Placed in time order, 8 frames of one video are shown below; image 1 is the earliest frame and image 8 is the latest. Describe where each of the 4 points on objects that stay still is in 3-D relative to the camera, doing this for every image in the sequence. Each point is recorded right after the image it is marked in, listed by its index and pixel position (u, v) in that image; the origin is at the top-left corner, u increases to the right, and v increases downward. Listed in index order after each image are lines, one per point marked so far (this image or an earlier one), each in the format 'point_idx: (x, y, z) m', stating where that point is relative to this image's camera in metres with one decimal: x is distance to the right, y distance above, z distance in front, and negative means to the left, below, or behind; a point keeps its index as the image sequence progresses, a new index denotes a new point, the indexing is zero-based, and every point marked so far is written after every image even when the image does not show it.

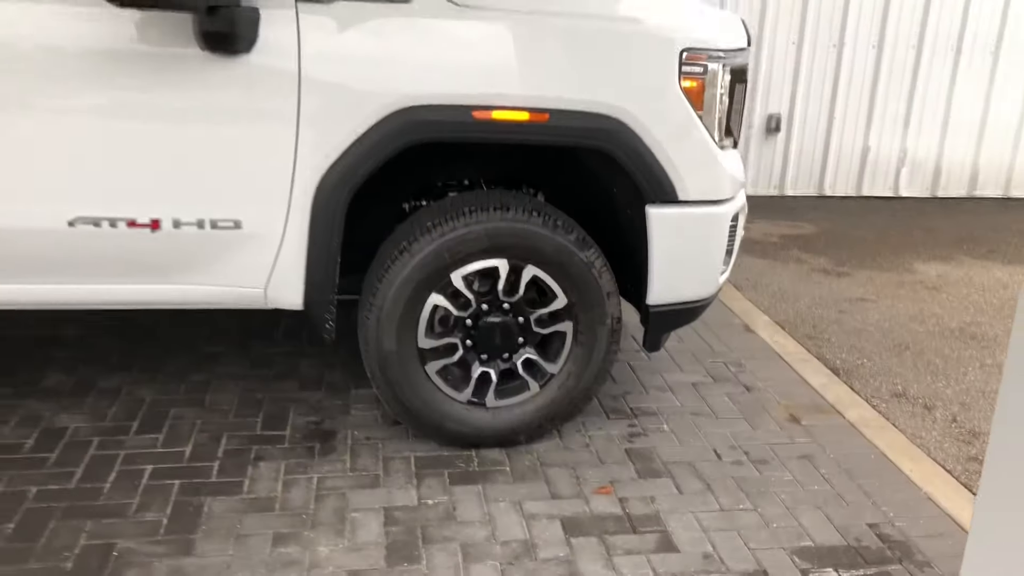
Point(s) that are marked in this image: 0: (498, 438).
0: (0.0, -0.5, +2.9) m
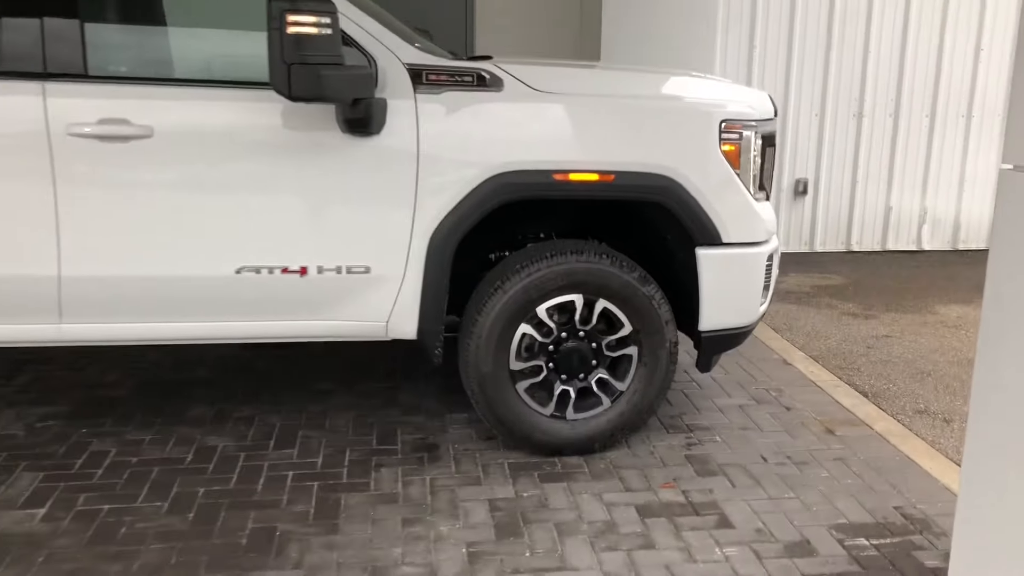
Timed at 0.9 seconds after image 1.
0: (+0.2, -0.6, +3.4) m
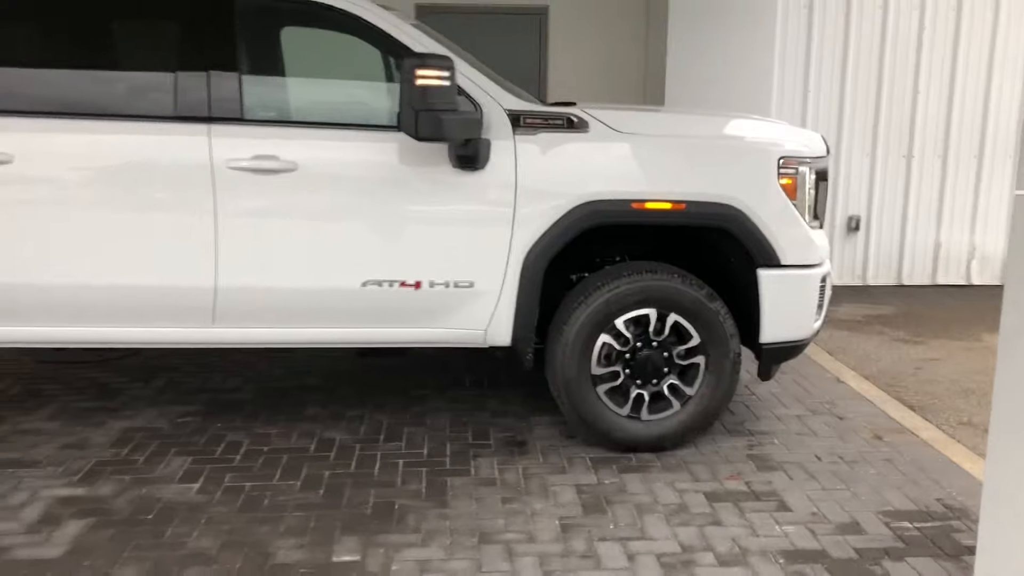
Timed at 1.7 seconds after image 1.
0: (+0.6, -0.6, +3.8) m
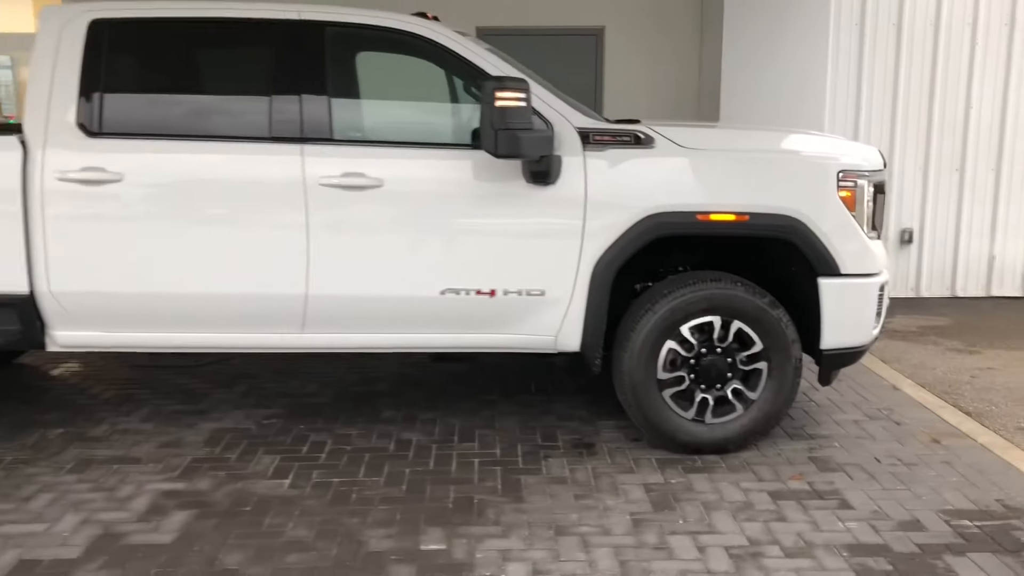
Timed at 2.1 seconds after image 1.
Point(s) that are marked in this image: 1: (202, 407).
0: (+0.9, -0.7, +4.0) m
1: (-1.5, -0.6, +4.6) m
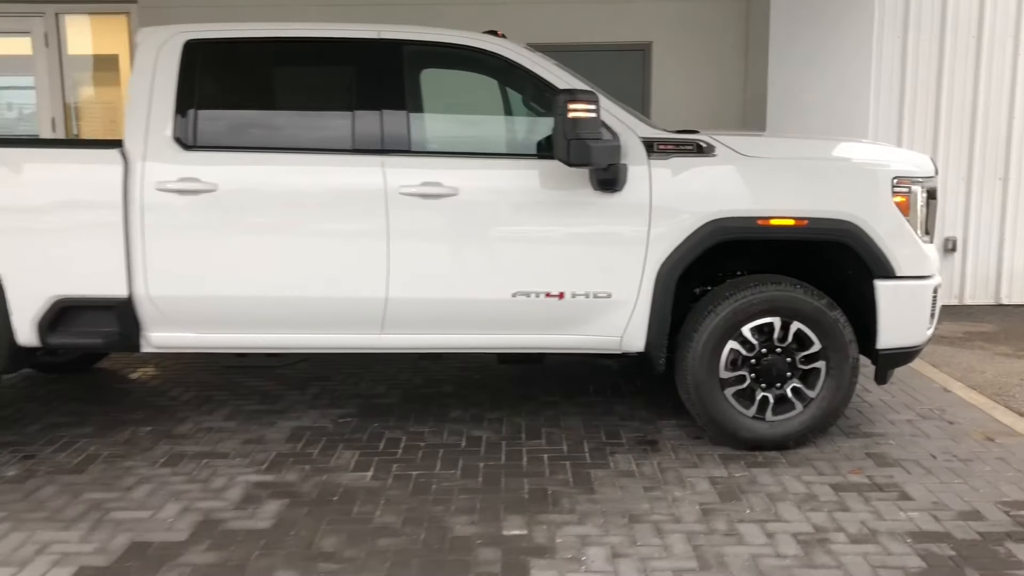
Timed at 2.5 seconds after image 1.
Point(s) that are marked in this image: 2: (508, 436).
0: (+1.2, -0.7, +4.2) m
1: (-1.2, -0.6, +4.8) m
2: (0.0, -0.7, +4.4) m
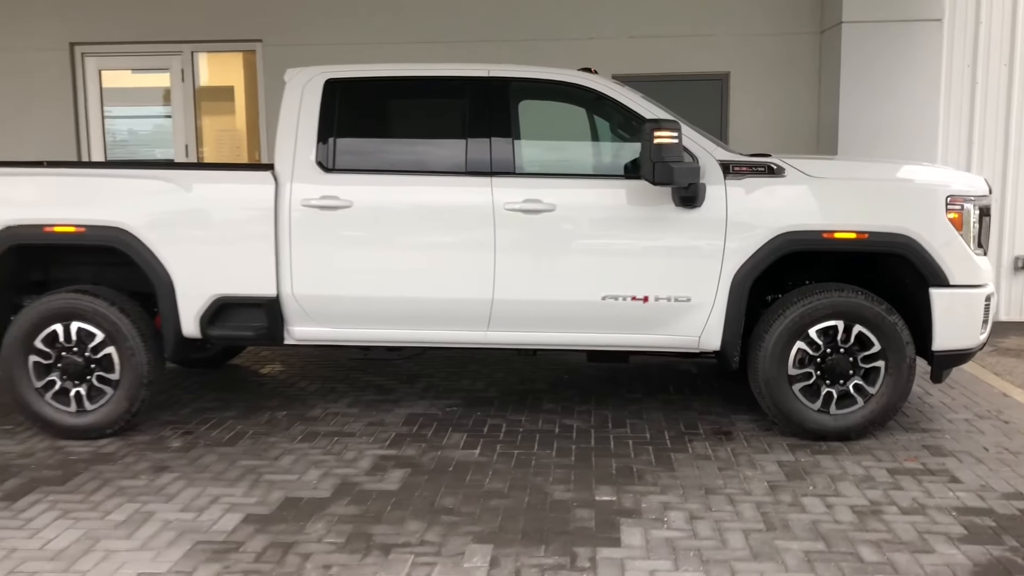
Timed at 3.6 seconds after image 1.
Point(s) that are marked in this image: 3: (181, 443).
0: (+1.6, -0.7, +4.6) m
1: (-0.7, -0.6, +5.5) m
2: (+0.4, -0.7, +5.0) m
3: (-1.7, -0.8, +4.7) m
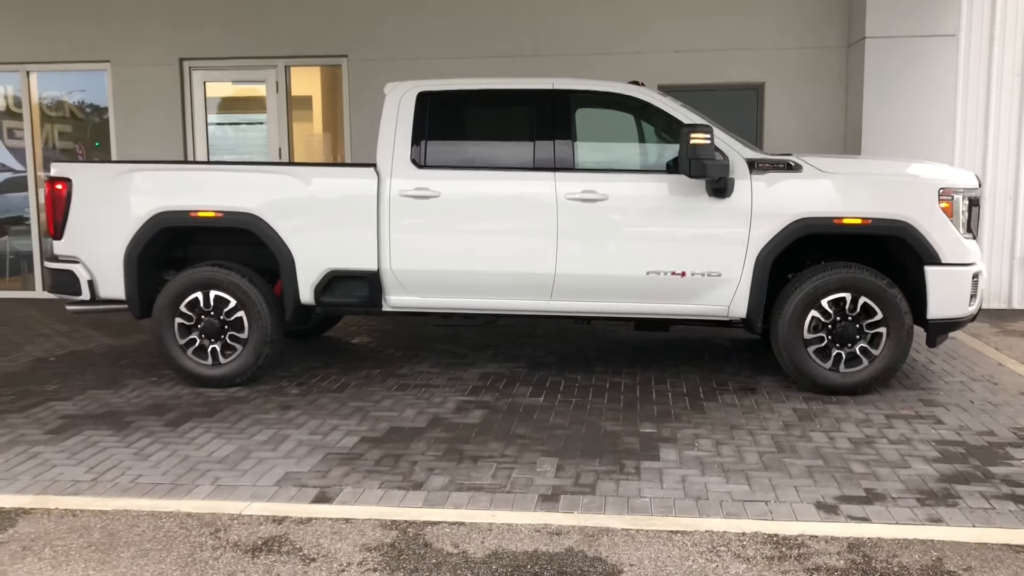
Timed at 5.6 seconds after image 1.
0: (+2.0, -0.6, +5.5) m
1: (-0.3, -0.5, +6.5) m
2: (+0.8, -0.6, +5.9) m
3: (-1.3, -0.6, +5.8) m
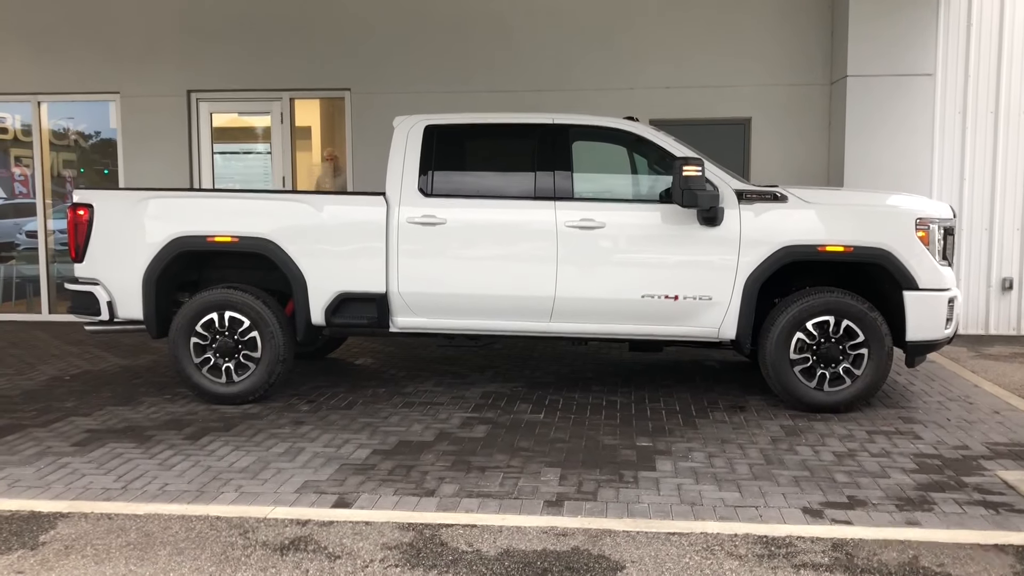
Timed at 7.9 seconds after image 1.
0: (+2.0, -0.7, +5.8) m
1: (-0.3, -0.7, +6.8) m
2: (+0.8, -0.7, +6.2) m
3: (-1.3, -0.8, +6.0) m
